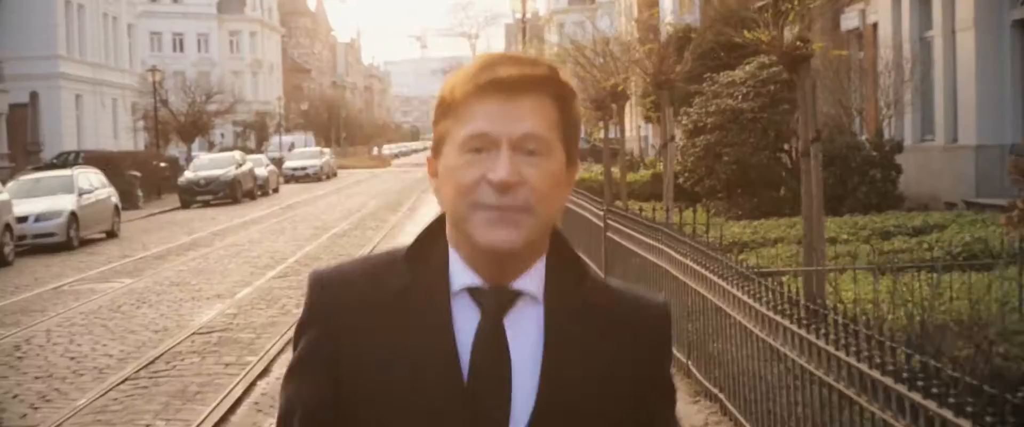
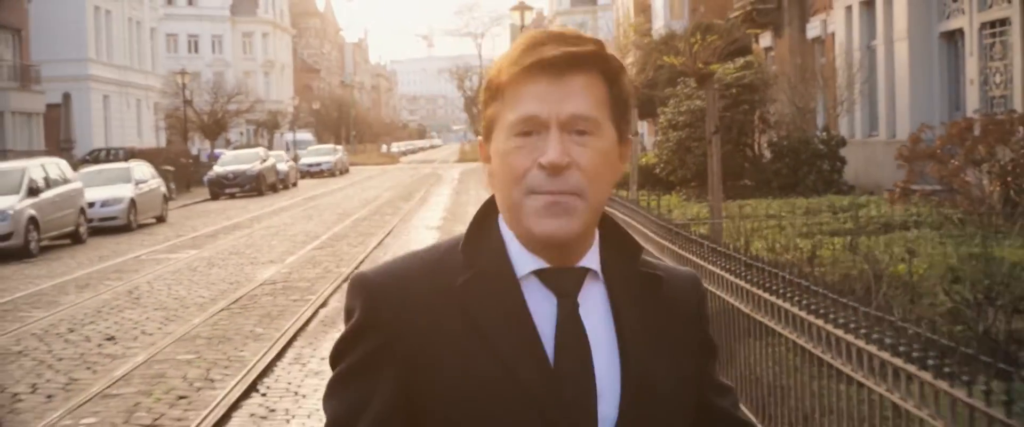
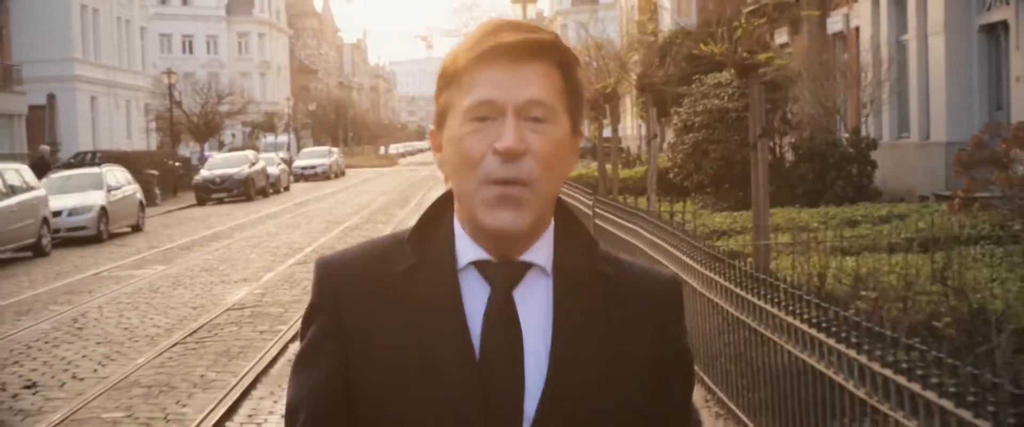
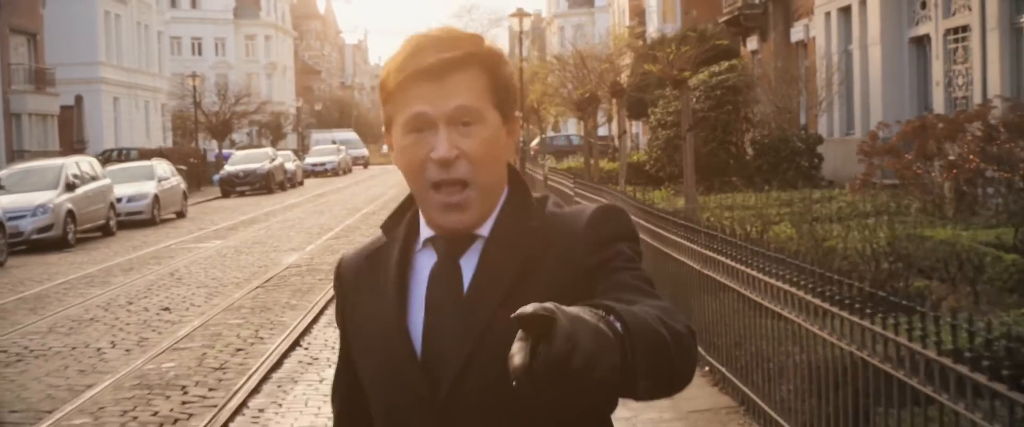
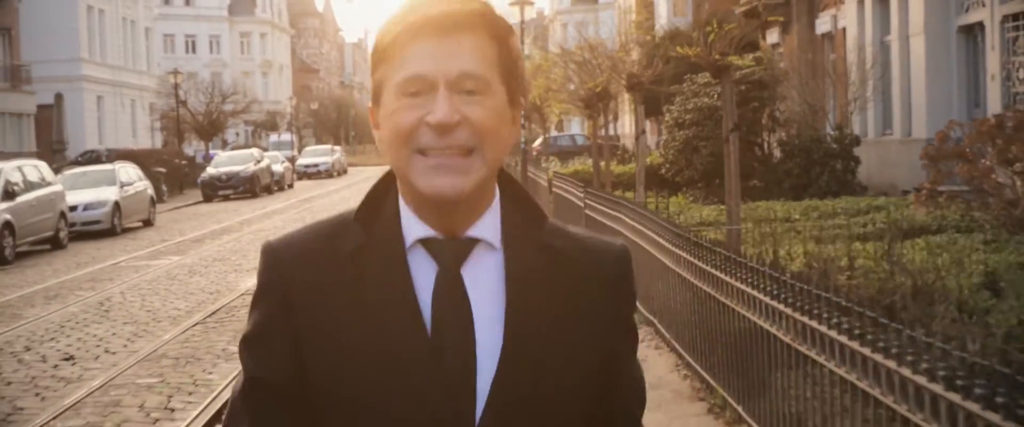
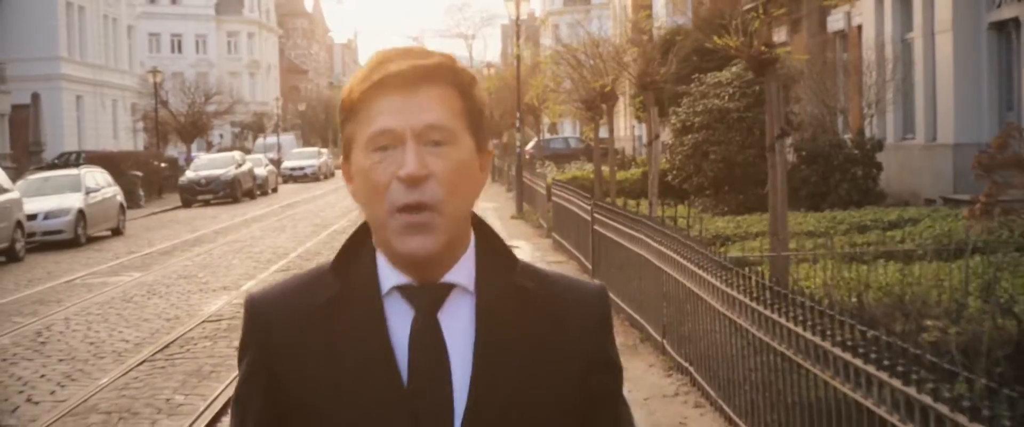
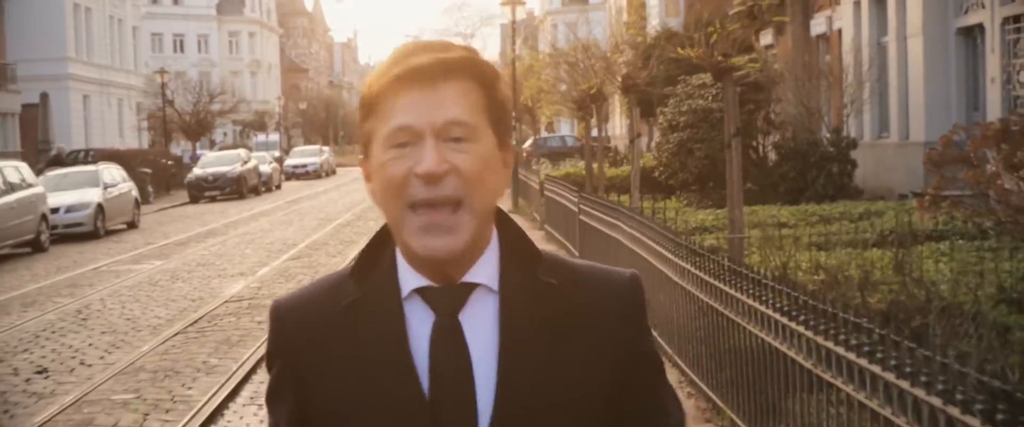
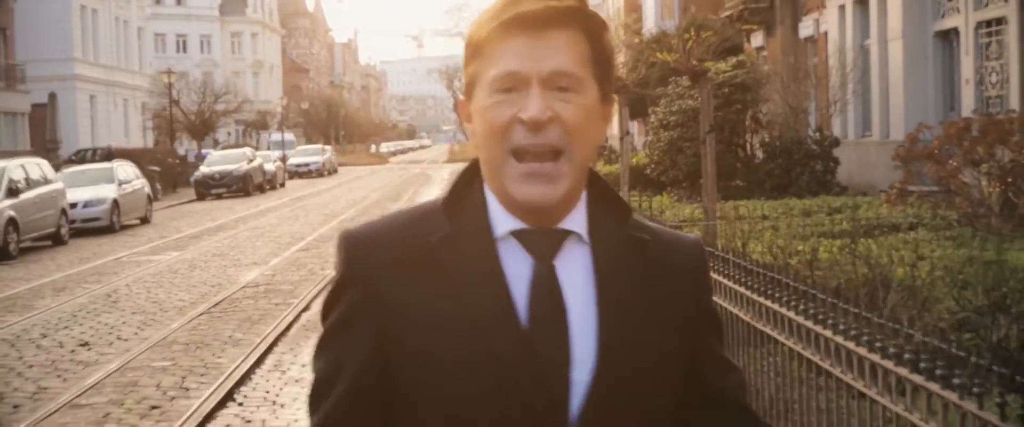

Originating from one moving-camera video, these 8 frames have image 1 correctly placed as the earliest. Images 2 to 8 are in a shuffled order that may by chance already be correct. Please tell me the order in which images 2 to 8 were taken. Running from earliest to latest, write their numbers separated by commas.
6, 3, 7, 5, 8, 2, 4
